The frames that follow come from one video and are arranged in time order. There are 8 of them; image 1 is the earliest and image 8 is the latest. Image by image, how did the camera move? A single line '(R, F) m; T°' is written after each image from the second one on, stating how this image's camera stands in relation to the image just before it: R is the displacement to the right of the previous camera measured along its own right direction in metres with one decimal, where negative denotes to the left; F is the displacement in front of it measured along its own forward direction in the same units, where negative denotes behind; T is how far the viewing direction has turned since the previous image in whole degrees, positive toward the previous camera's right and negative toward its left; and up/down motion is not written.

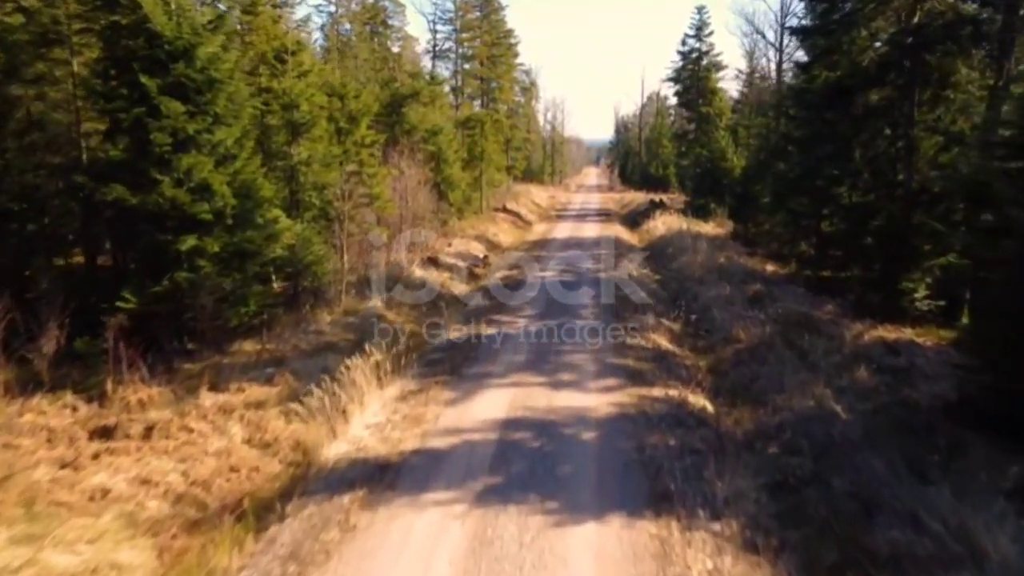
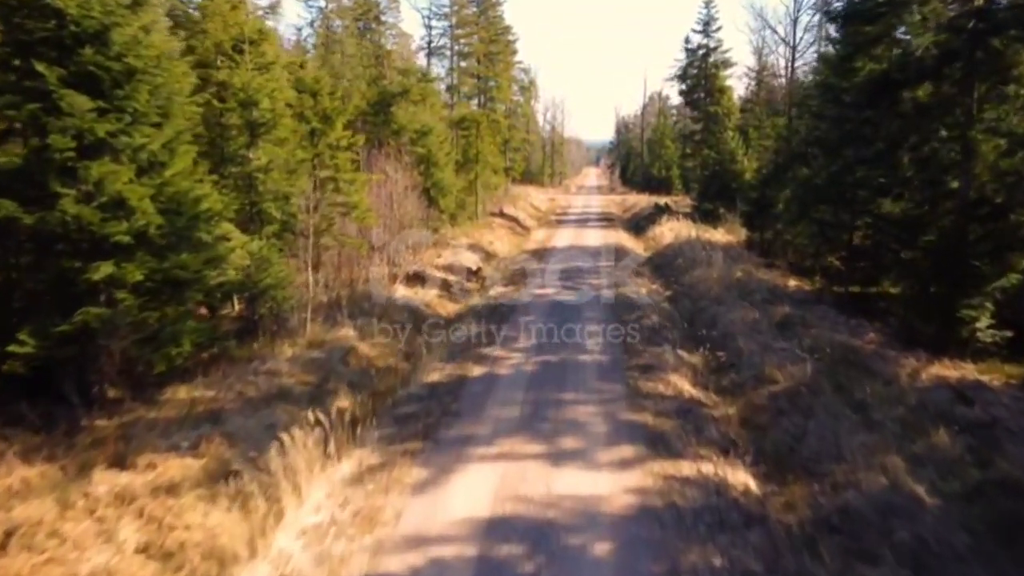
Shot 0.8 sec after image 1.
(+0.1, +2.7) m; 0°
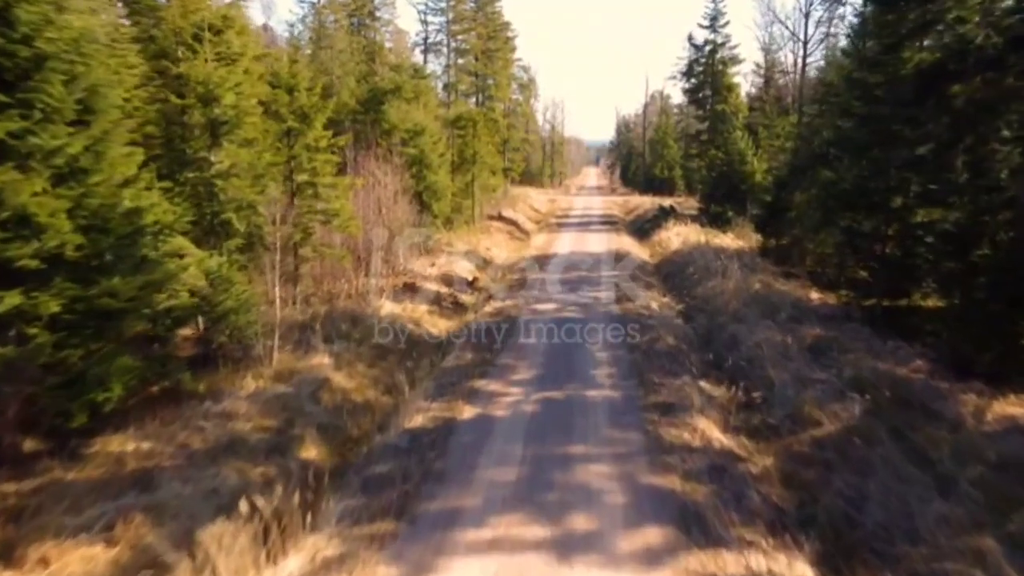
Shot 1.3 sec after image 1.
(0.0, +2.1) m; 0°
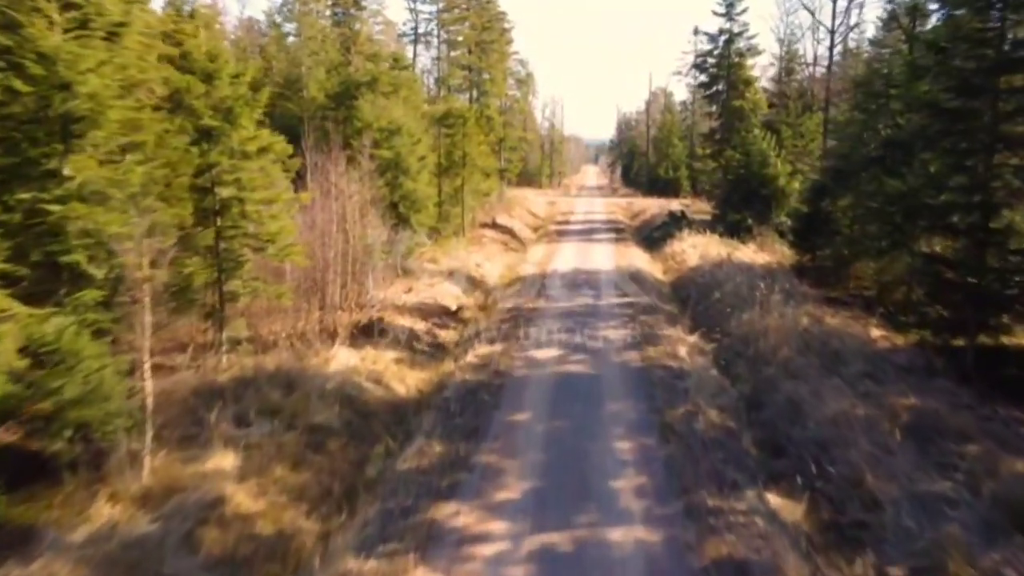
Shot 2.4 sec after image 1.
(+0.2, +4.6) m; 0°
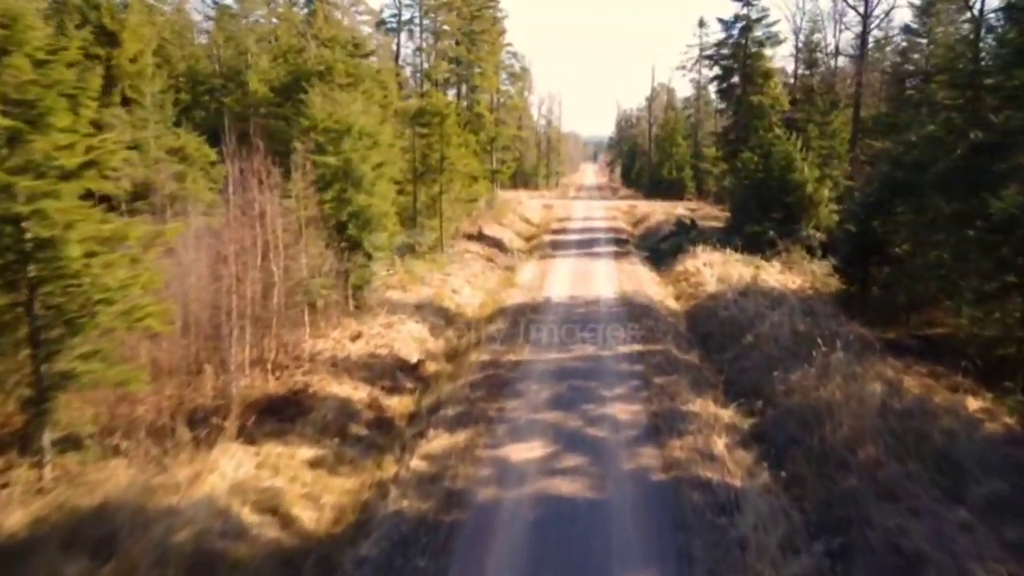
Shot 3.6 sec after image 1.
(+0.5, +5.1) m; 0°
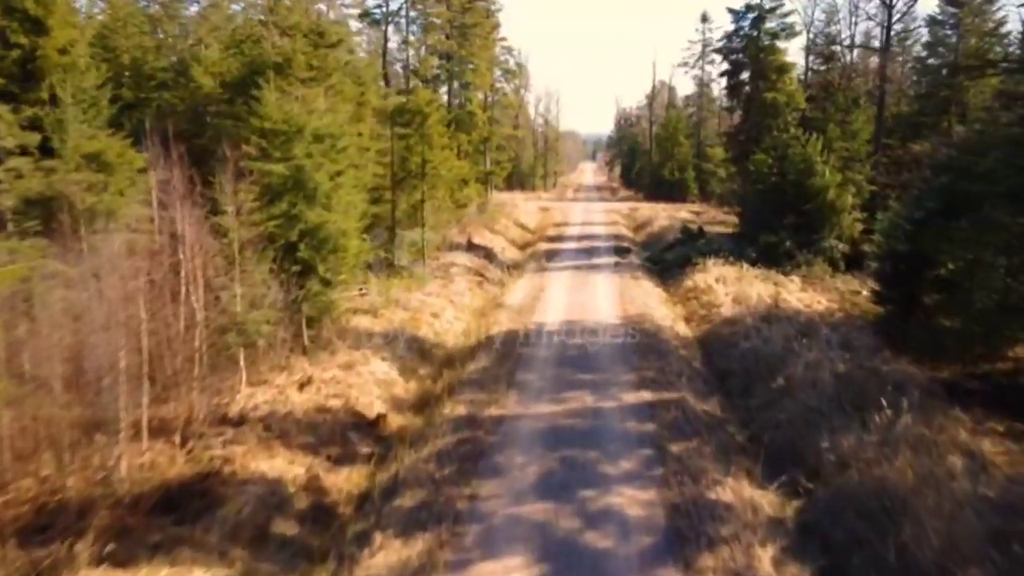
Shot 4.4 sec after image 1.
(+0.3, +3.3) m; 0°
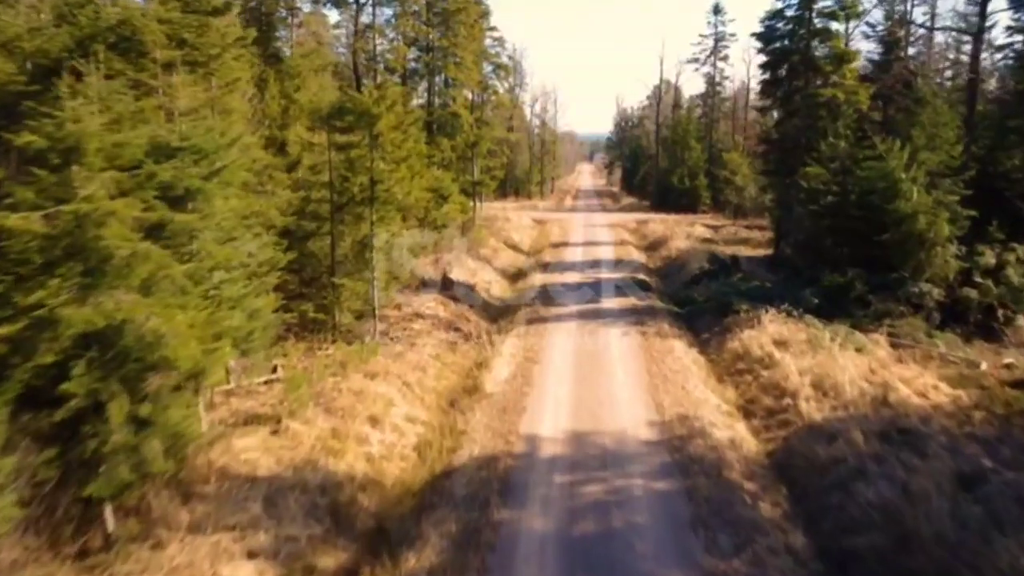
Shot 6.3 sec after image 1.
(+0.3, +7.8) m; 0°
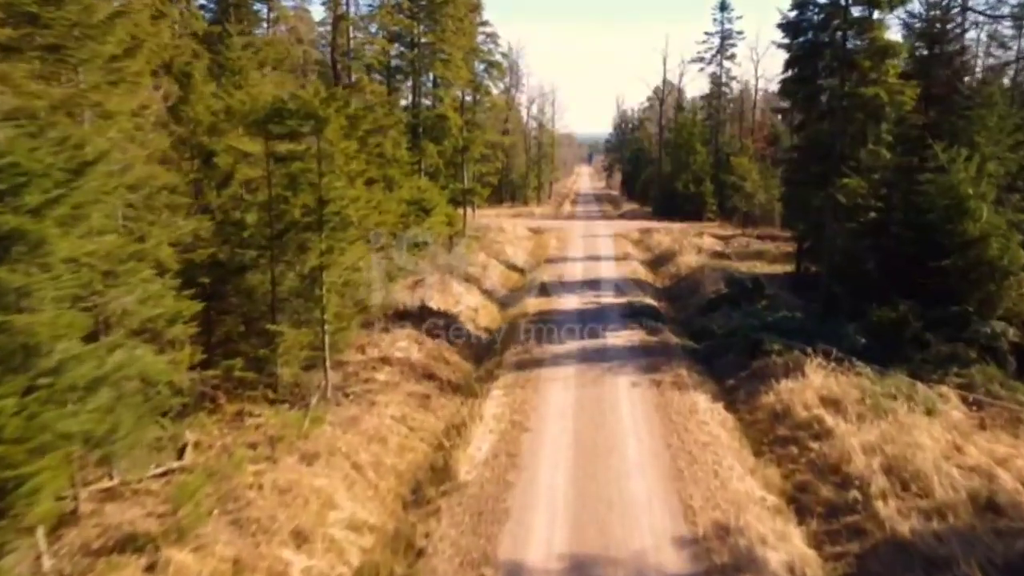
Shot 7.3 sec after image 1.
(+0.3, +4.1) m; 0°
